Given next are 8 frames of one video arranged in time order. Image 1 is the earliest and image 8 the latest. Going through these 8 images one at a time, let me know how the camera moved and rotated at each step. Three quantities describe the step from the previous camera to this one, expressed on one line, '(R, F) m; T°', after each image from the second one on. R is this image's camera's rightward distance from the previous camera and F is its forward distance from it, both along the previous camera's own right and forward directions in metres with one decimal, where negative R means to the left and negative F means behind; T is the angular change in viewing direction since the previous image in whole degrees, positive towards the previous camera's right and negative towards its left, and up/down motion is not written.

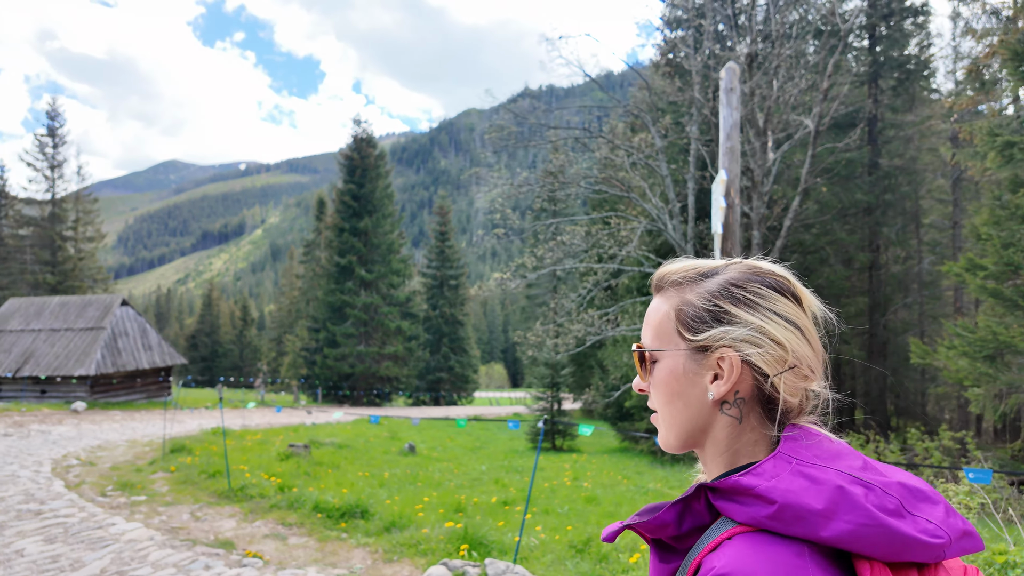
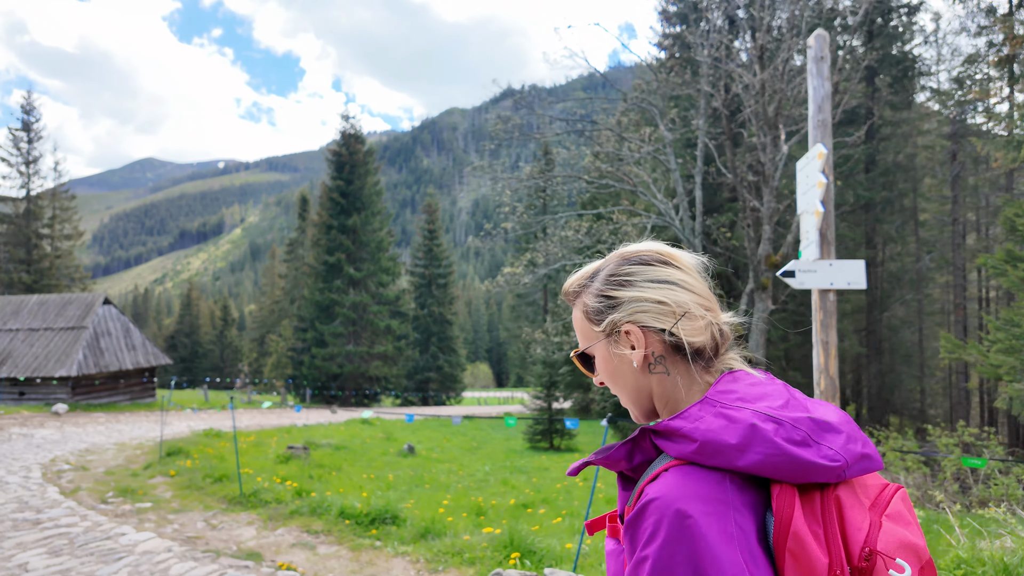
(-0.5, +0.3) m; +2°
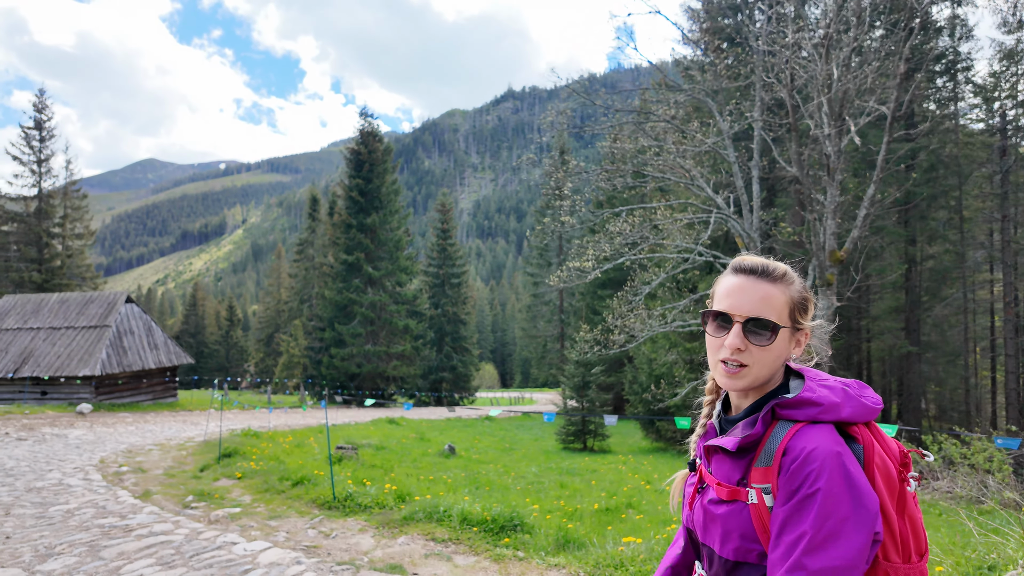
(-1.1, +0.3) m; 0°
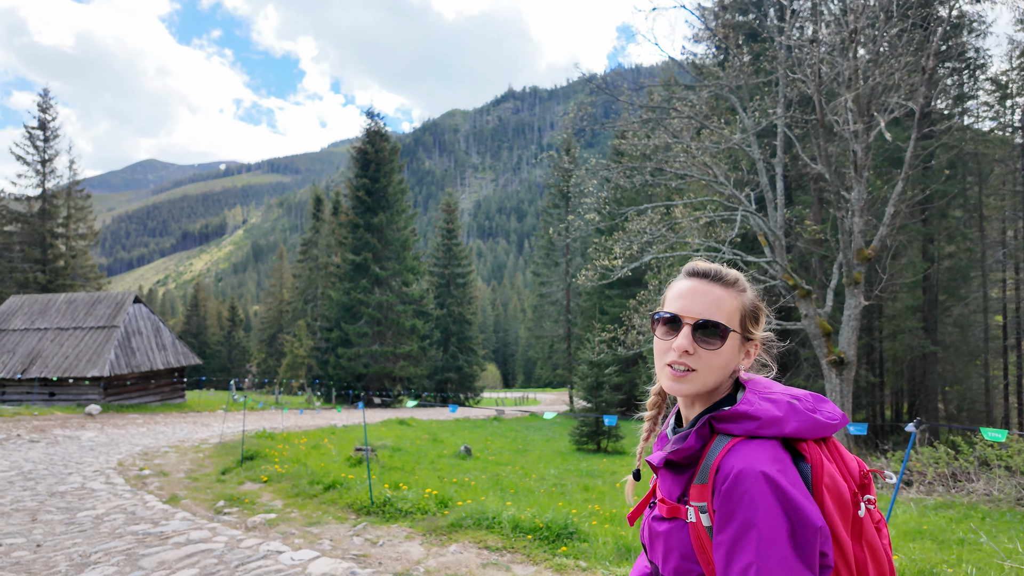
(-0.4, +0.2) m; 0°
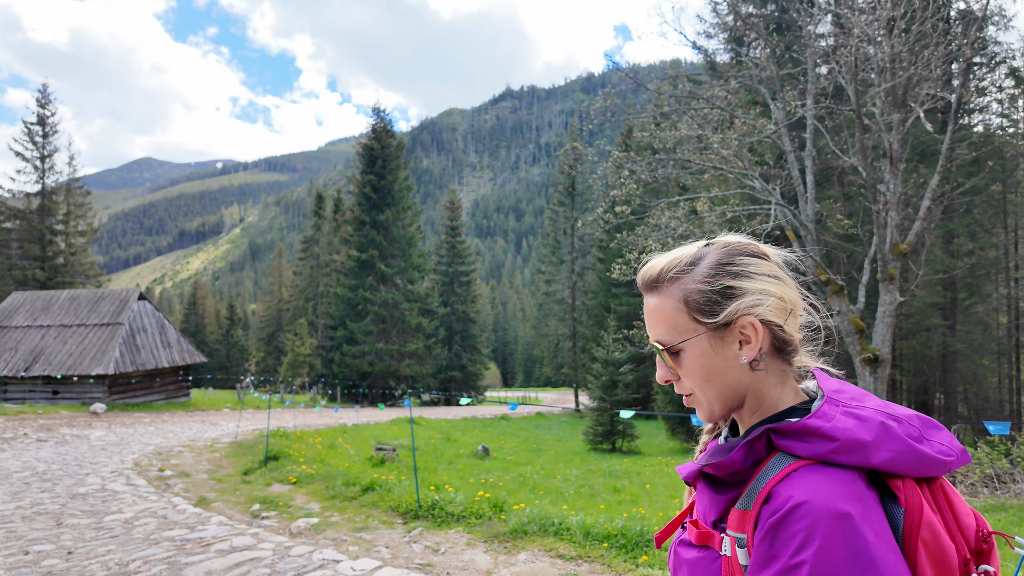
(-0.5, +0.3) m; 0°
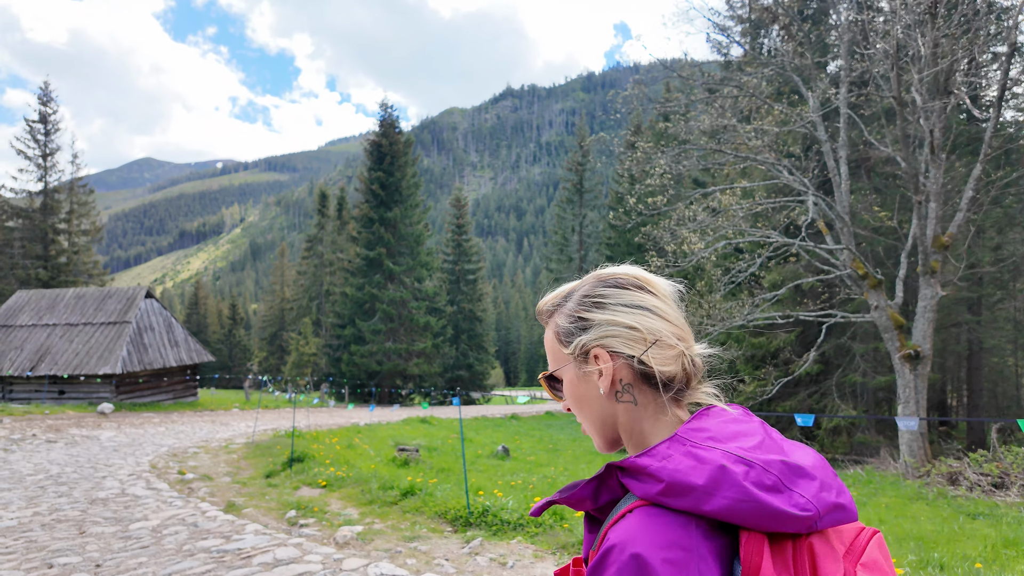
(-0.5, +0.4) m; 0°
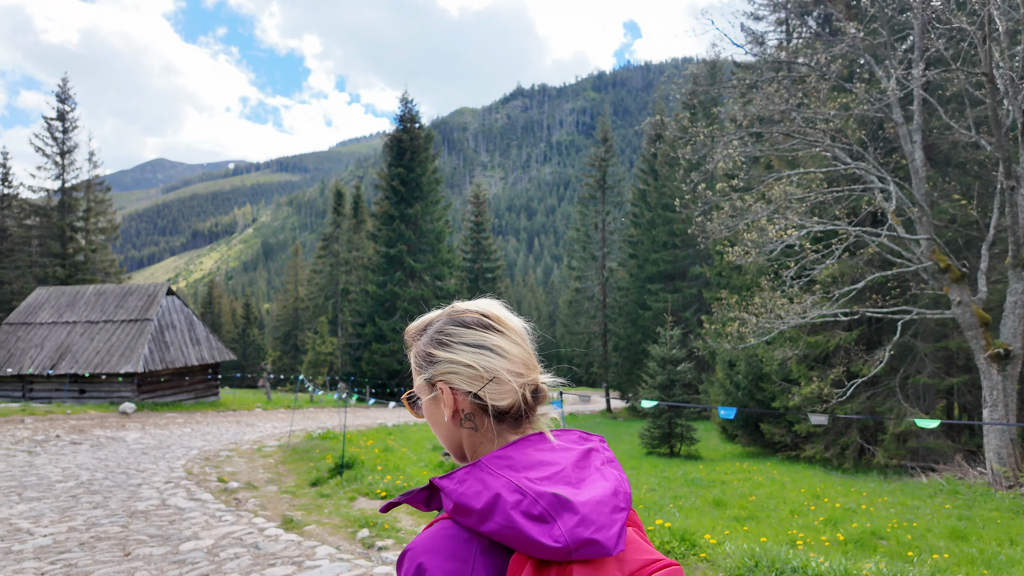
(-0.8, +0.7) m; -1°
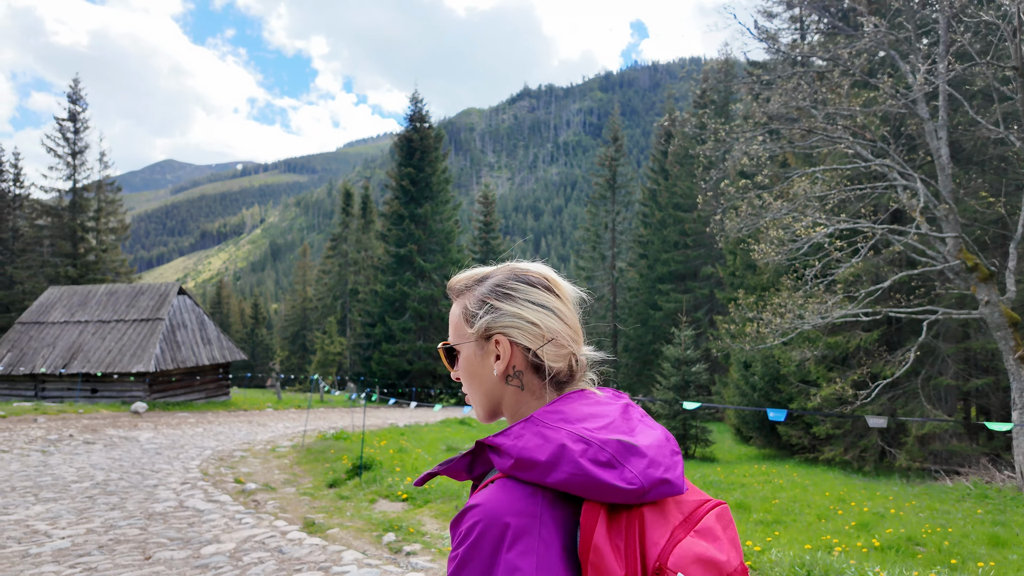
(-0.2, +0.1) m; -1°
